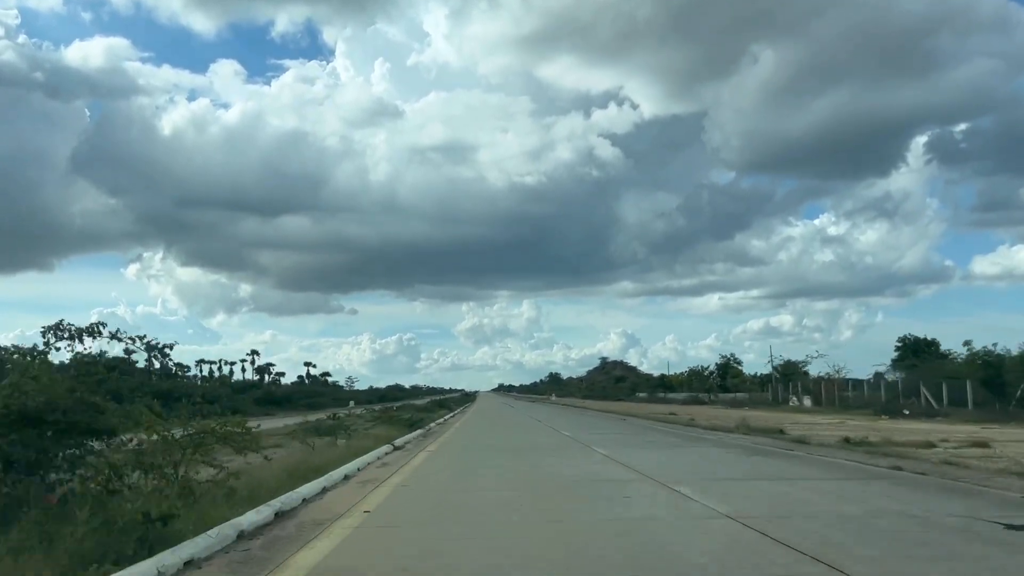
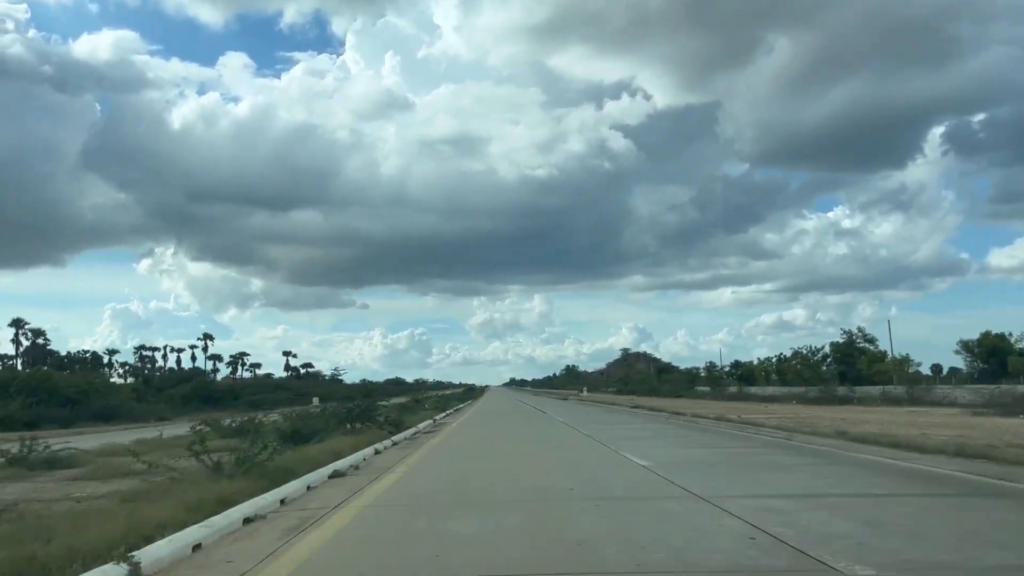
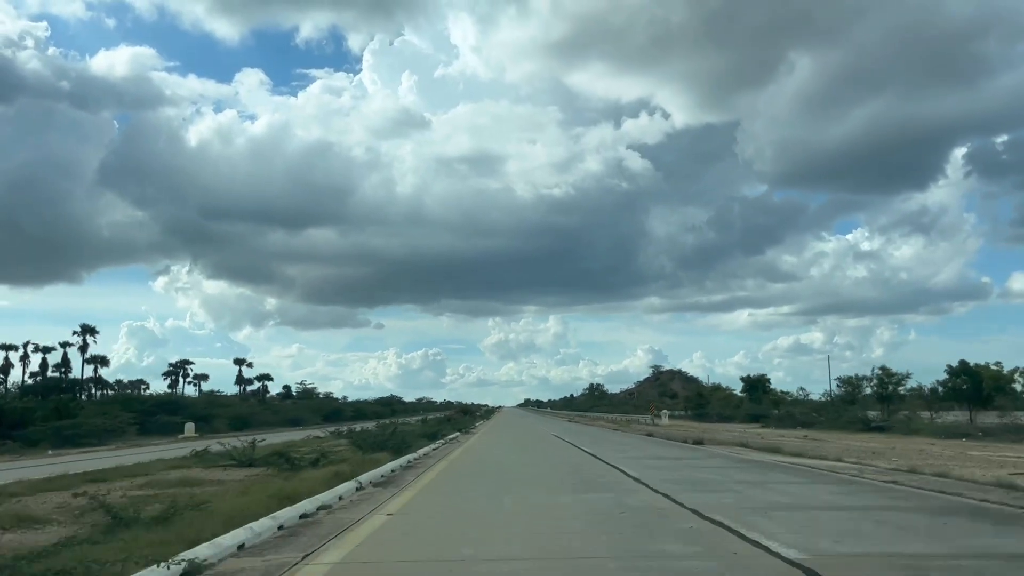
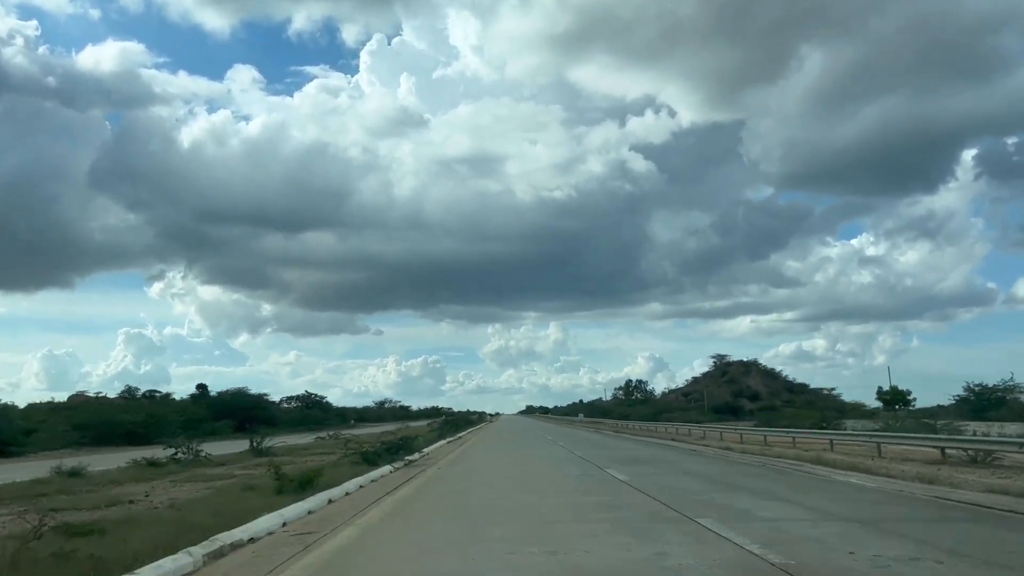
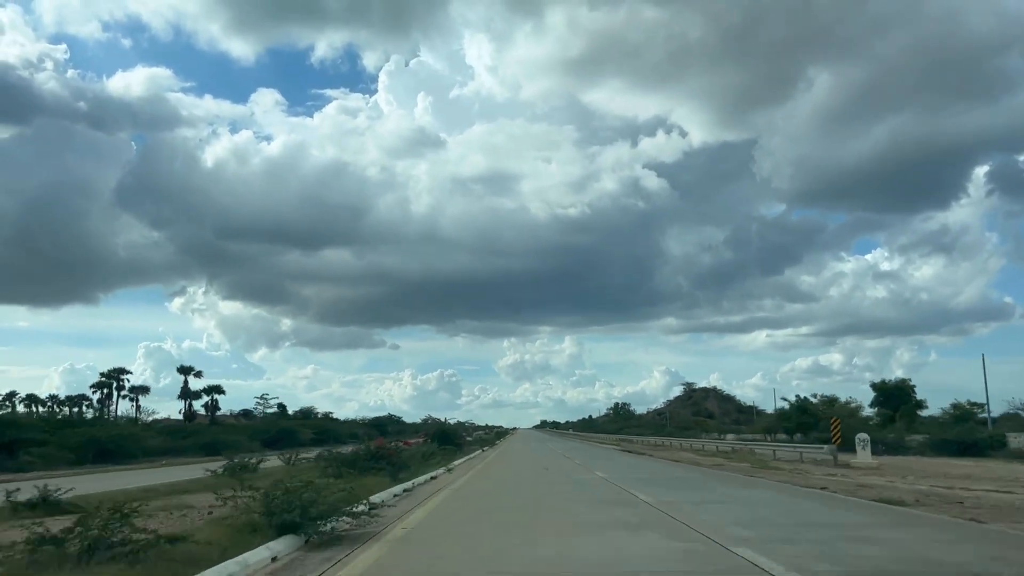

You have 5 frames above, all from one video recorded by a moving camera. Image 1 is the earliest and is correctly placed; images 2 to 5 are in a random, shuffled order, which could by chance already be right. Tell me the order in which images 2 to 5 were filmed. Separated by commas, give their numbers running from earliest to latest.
2, 3, 5, 4
